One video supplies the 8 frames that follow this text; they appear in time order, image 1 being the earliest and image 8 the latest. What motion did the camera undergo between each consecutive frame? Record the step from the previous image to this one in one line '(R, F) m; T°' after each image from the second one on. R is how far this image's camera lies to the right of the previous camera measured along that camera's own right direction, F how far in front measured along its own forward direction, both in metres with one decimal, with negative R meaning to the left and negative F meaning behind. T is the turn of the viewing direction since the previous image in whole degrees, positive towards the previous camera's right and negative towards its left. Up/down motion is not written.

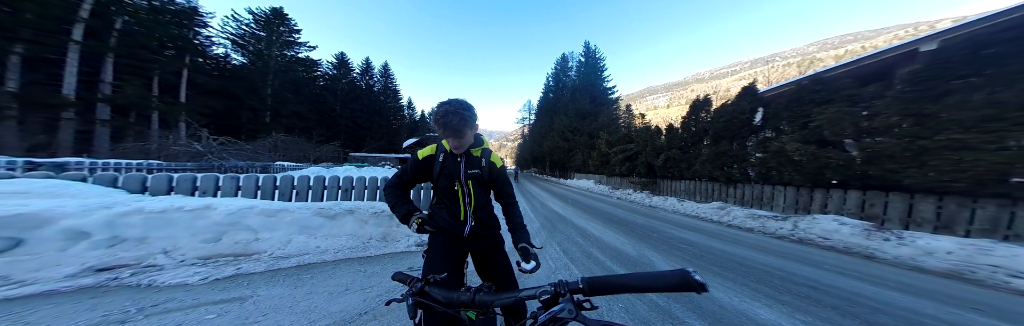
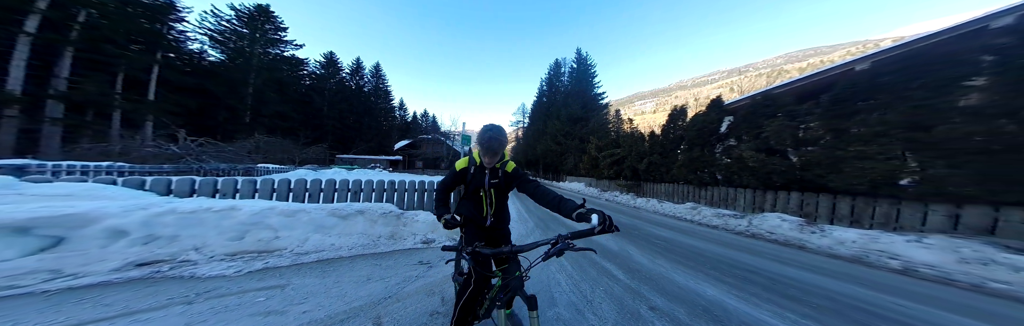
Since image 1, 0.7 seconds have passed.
(-0.1, -0.5) m; +2°
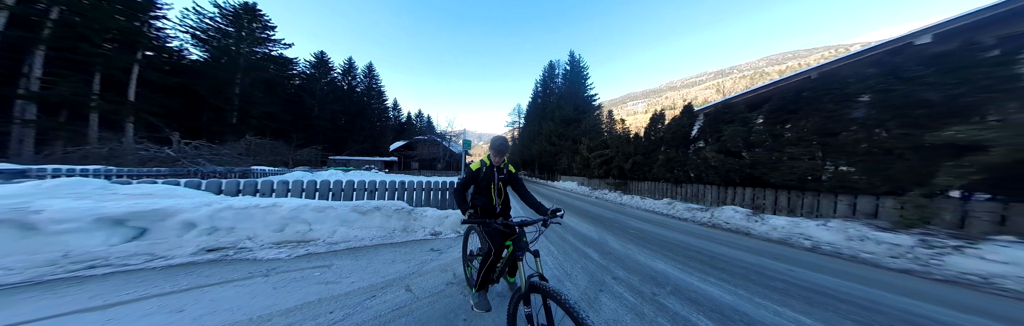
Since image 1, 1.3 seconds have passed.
(0.0, -0.7) m; +1°
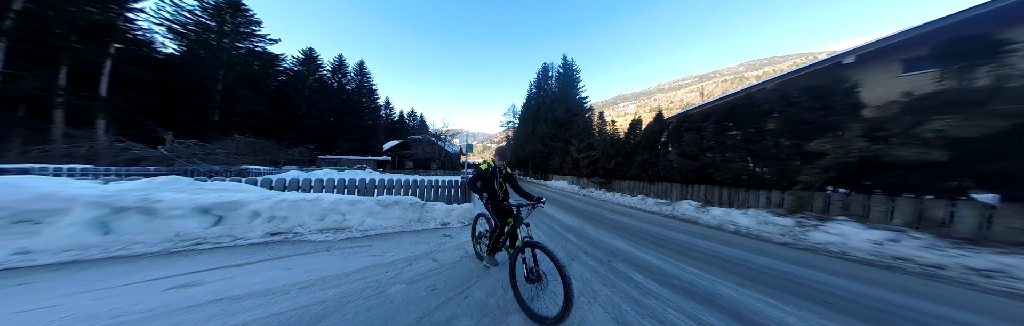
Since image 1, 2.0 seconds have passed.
(-0.1, -1.0) m; +2°
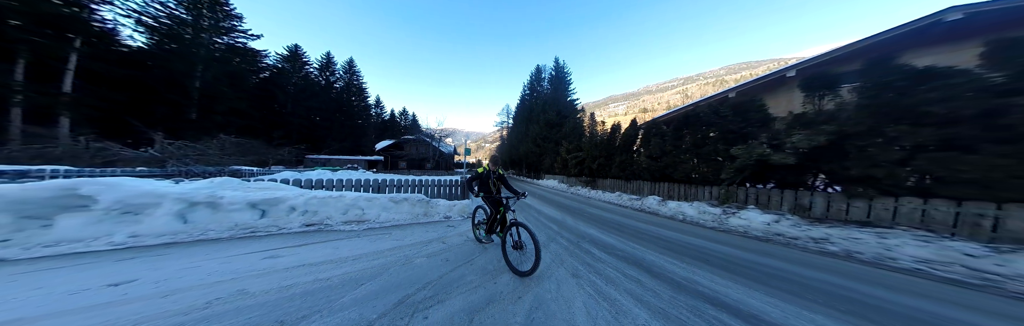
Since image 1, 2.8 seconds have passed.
(0.0, -1.0) m; +2°
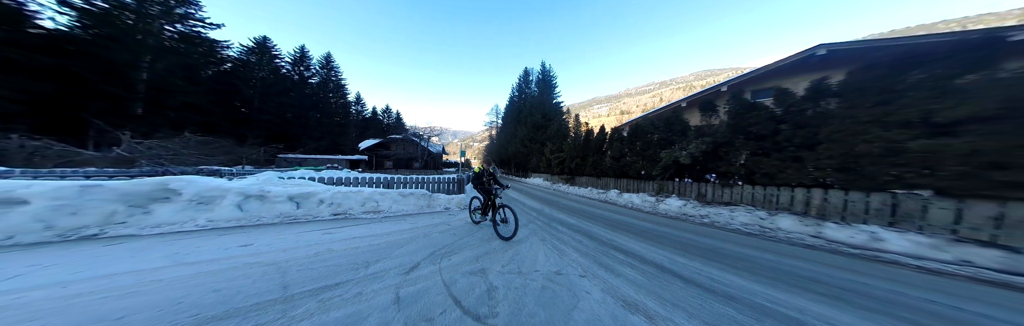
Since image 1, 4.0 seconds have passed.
(0.0, -1.5) m; +4°
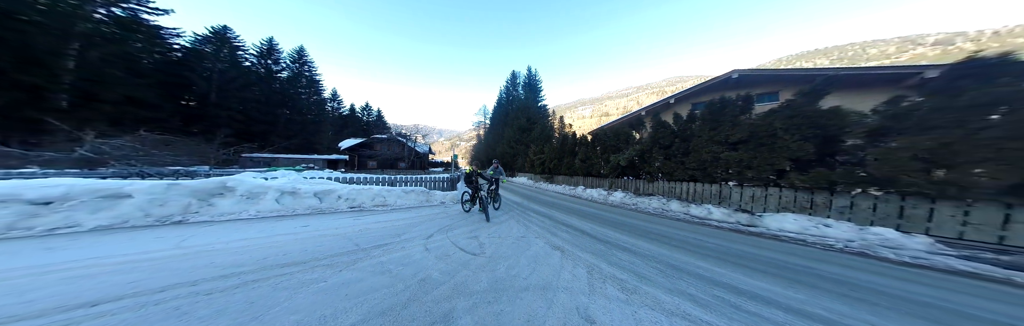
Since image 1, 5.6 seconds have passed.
(+0.1, -1.8) m; +4°
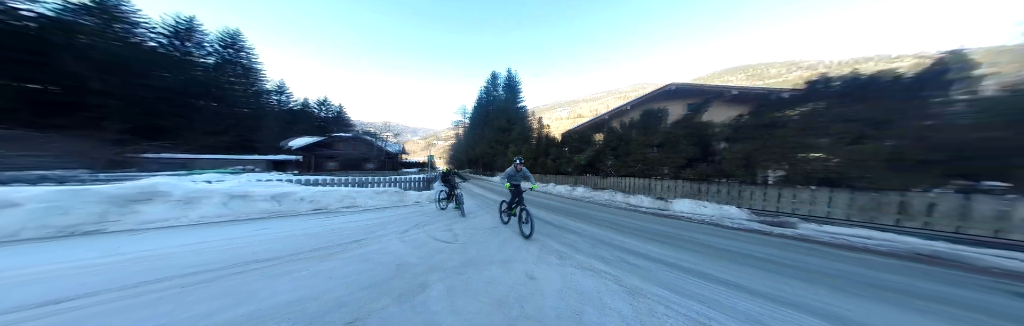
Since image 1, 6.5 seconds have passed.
(+0.2, -0.7) m; +7°
